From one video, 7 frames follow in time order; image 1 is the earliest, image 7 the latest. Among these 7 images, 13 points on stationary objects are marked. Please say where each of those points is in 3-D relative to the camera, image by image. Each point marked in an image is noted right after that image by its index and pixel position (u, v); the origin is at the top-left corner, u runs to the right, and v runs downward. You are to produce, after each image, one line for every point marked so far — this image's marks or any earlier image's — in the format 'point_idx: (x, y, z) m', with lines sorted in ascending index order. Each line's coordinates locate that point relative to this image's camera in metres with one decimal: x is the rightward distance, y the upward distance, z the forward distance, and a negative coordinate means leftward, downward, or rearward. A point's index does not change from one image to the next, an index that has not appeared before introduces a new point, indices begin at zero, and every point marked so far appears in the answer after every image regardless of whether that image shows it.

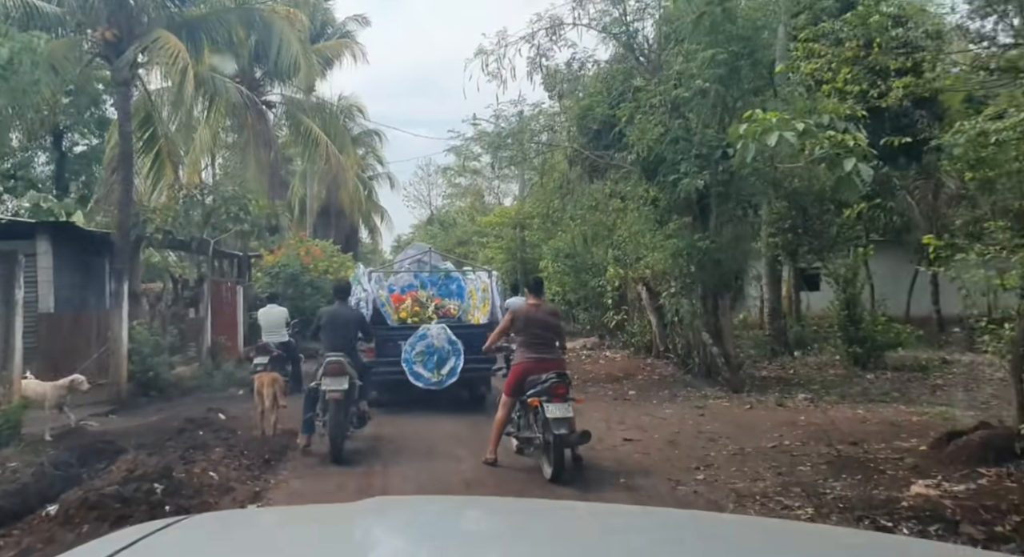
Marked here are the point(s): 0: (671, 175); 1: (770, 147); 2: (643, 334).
0: (+2.6, +1.7, +11.4) m
1: (+3.7, +1.9, +10.1) m
2: (+2.9, -1.2, +15.1) m
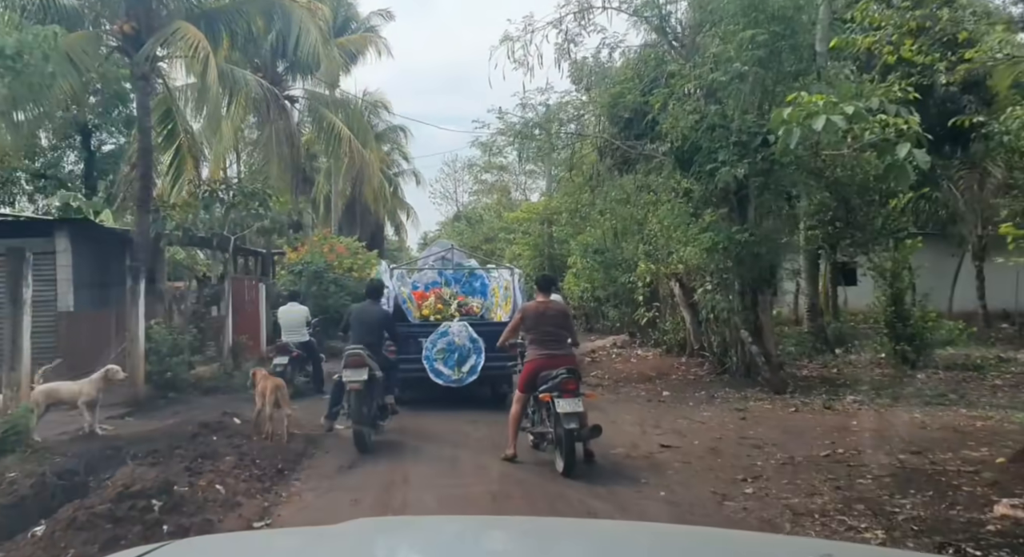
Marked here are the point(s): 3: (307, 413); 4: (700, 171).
0: (+3.0, +1.8, +10.8) m
1: (+4.1, +2.0, +9.5) m
2: (+3.4, -1.1, +14.4) m
3: (-3.3, -2.2, +11.4) m
4: (+3.0, +1.8, +11.0) m
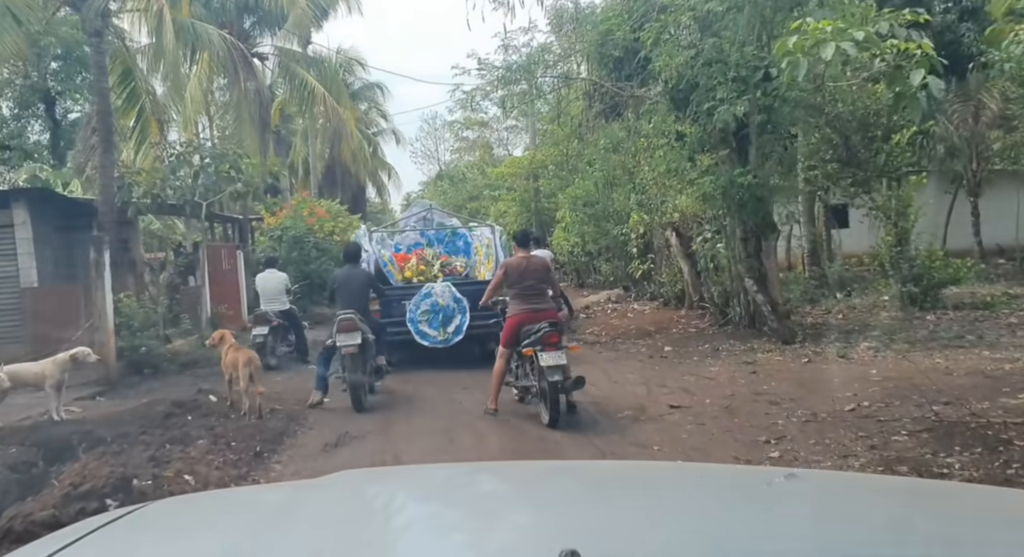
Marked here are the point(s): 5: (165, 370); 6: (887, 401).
0: (+2.8, +2.5, +10.1) m
1: (+3.9, +2.7, +8.8) m
2: (+3.2, -0.1, +13.9) m
3: (-3.4, -1.6, +10.9) m
4: (+2.8, +2.5, +10.3) m
5: (-5.8, -1.5, +11.7) m
6: (+3.4, -1.1, +6.3) m
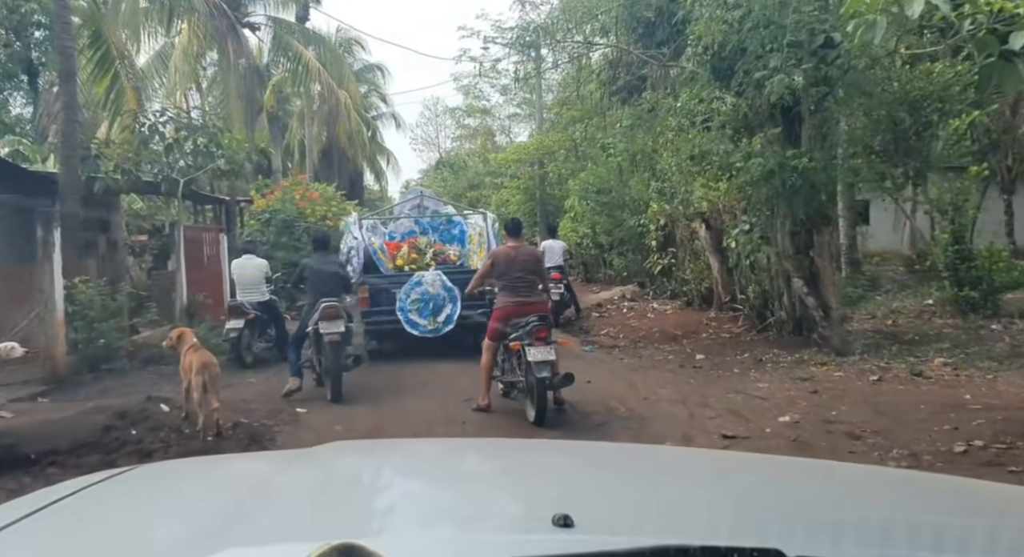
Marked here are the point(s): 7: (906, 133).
0: (+3.0, +2.6, +8.7) m
1: (+4.1, +2.7, +7.4) m
2: (+3.4, -0.1, +12.5) m
3: (-3.3, -1.5, +9.5) m
4: (+2.9, +2.5, +8.9) m
5: (-5.7, -1.3, +10.3) m
6: (+3.5, -1.1, +4.9) m
7: (+6.1, +2.3, +10.8) m
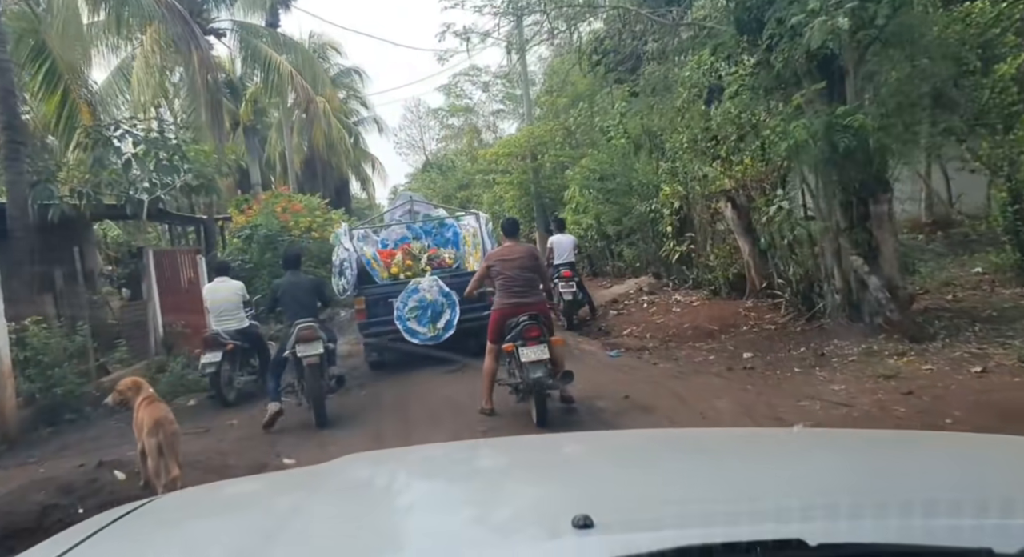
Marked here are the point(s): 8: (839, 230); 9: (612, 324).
0: (+2.9, +2.7, +7.5) m
1: (+4.0, +3.0, +6.2) m
2: (+3.5, +0.2, +11.3) m
3: (-3.0, -1.8, +8.2) m
4: (+2.9, +2.7, +7.7) m
5: (-5.5, -1.8, +9.1) m
6: (+3.7, -0.9, +3.7) m
7: (+6.0, +2.7, +9.6) m
8: (+3.7, +0.6, +8.0) m
9: (+1.6, -0.8, +11.4) m
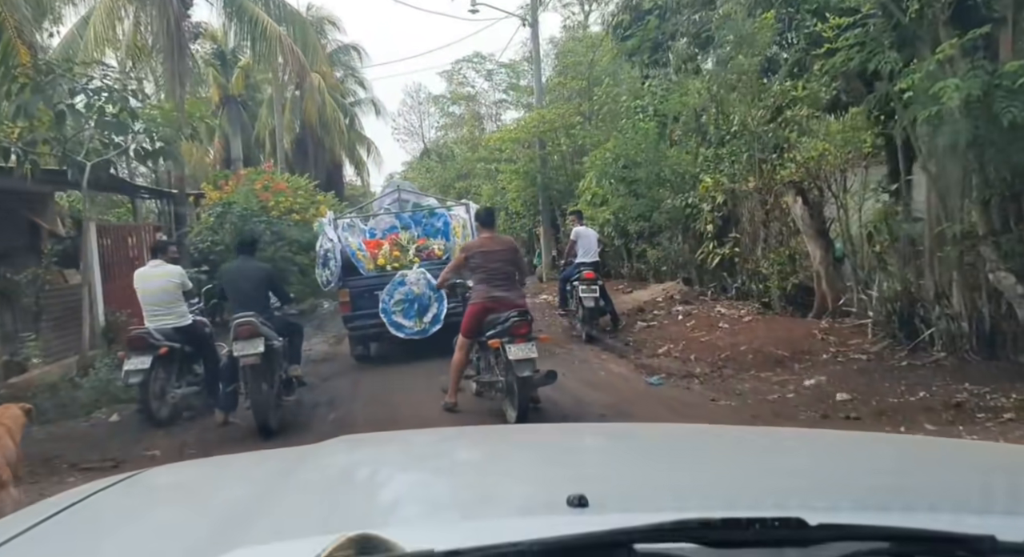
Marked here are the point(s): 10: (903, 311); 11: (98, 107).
0: (+3.3, +2.6, +5.5) m
1: (+4.4, +2.7, +4.2) m
2: (+3.6, 0.0, +9.4) m
3: (-2.9, -1.6, +6.2) m
4: (+3.2, +2.6, +5.7) m
5: (-5.4, -1.5, +7.0) m
6: (+3.9, -1.1, +1.8) m
7: (+6.3, +2.4, +7.6) m
8: (+3.9, +0.4, +6.0) m
9: (+1.8, -0.8, +9.4) m
10: (+3.9, -0.3, +7.1) m
11: (-6.4, +2.7, +11.0) m
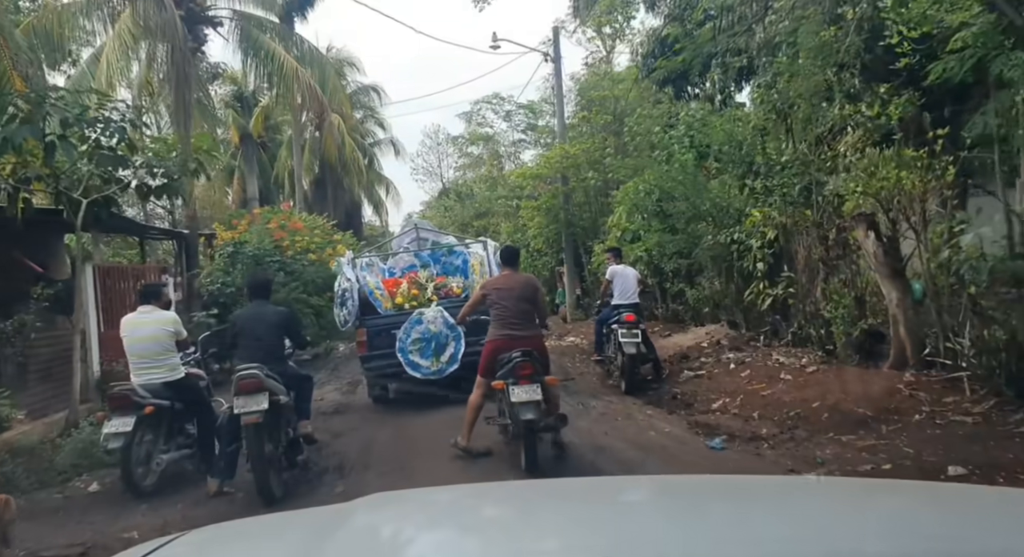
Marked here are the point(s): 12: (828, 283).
0: (+3.5, +2.3, +4.6) m
1: (+4.6, +2.5, +3.3) m
2: (+4.0, -0.5, +8.3) m
3: (-2.6, -2.0, +5.3) m
4: (+3.5, +2.3, +4.8) m
5: (-5.0, -2.0, +6.1) m
6: (+4.1, -1.2, +0.7) m
7: (+6.6, +2.0, +6.7) m
8: (+4.2, 0.0, +5.0) m
9: (+2.1, -1.4, +8.4) m
10: (+4.3, -0.7, +6.1) m
11: (-6.0, +2.0, +10.4) m
12: (+4.0, 0.0, +8.9) m
